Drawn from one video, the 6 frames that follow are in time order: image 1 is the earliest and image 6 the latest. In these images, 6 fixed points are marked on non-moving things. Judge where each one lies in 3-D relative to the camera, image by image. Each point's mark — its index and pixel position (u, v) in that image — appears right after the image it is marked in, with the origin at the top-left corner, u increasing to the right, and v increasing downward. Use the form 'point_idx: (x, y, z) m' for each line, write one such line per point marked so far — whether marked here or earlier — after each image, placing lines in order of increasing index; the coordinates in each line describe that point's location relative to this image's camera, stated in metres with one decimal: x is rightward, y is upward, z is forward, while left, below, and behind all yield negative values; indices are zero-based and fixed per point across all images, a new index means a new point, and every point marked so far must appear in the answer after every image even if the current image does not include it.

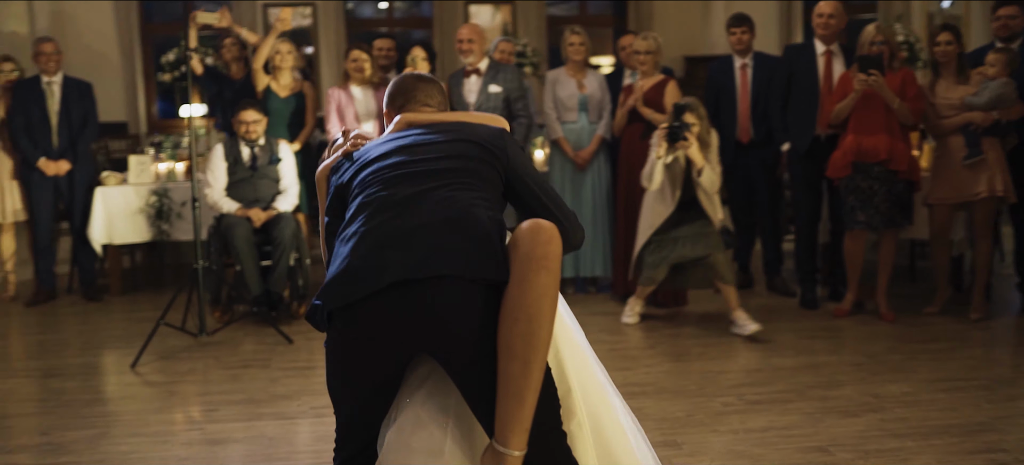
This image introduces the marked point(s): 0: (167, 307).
0: (-1.6, -0.3, +4.5) m
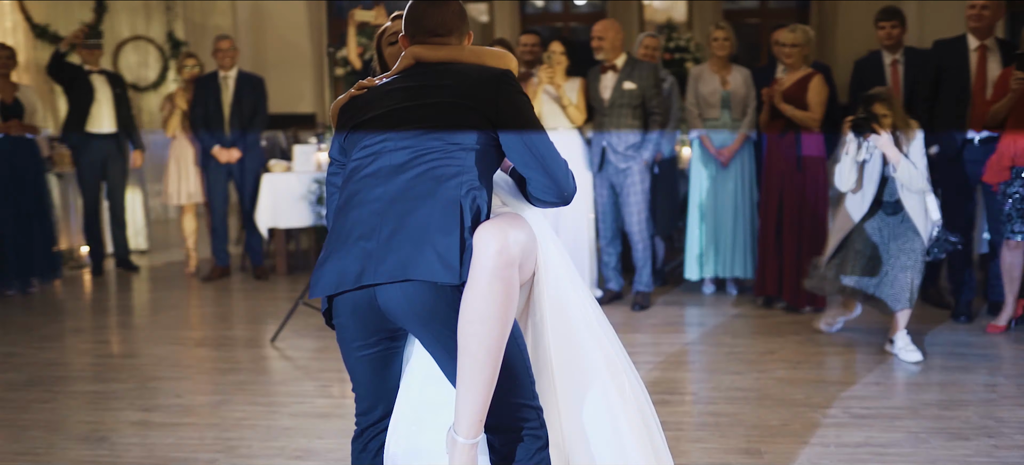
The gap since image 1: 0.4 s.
0: (-1.0, -0.3, +4.8) m
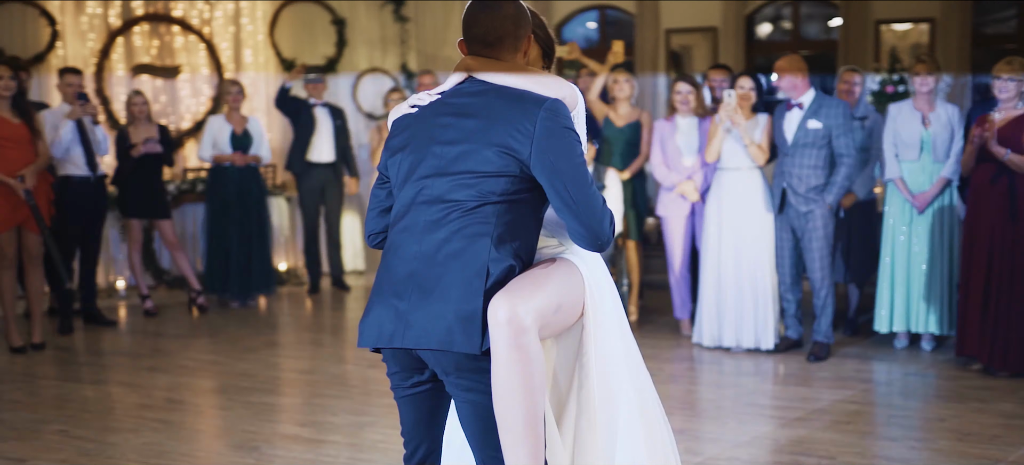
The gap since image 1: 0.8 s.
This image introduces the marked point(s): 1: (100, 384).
0: (-0.2, -0.4, +5.0) m
1: (-1.9, -0.7, +4.6) m
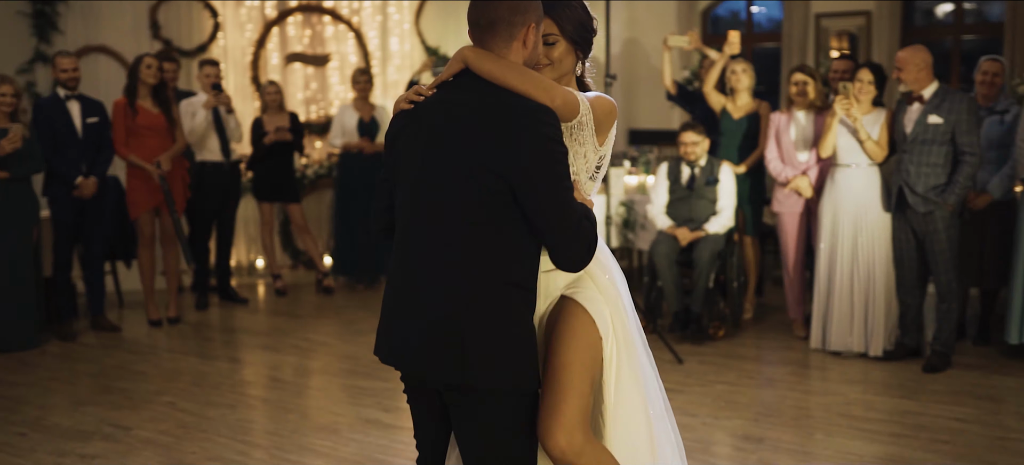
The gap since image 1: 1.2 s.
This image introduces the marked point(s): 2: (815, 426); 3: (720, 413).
0: (+0.3, -0.4, +4.9) m
1: (-1.4, -0.6, +4.9) m
2: (+1.1, -0.7, +3.8) m
3: (+0.8, -0.7, +3.9) m
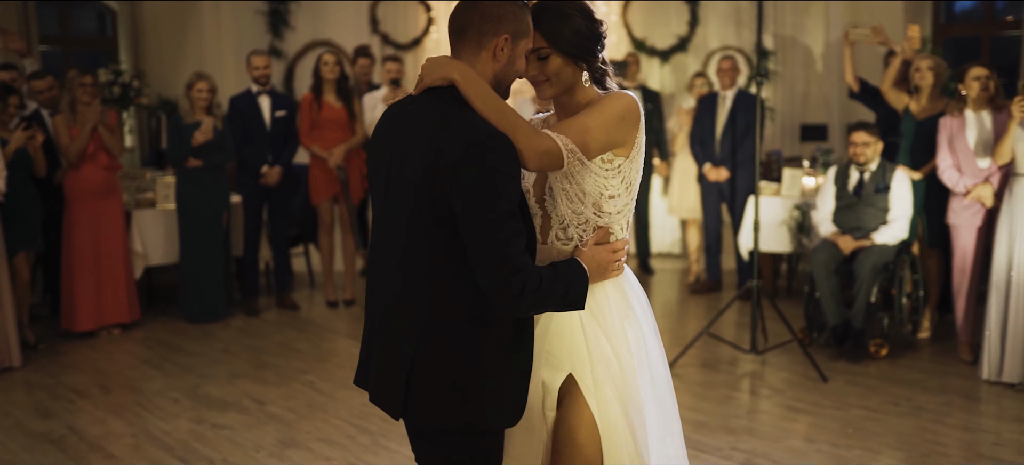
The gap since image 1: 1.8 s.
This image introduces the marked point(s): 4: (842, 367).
0: (+1.0, -0.4, +4.8) m
1: (-0.7, -0.6, +5.2) m
2: (+1.5, -0.8, +3.4) m
3: (+1.2, -0.8, +3.7) m
4: (+1.5, -0.6, +4.6) m
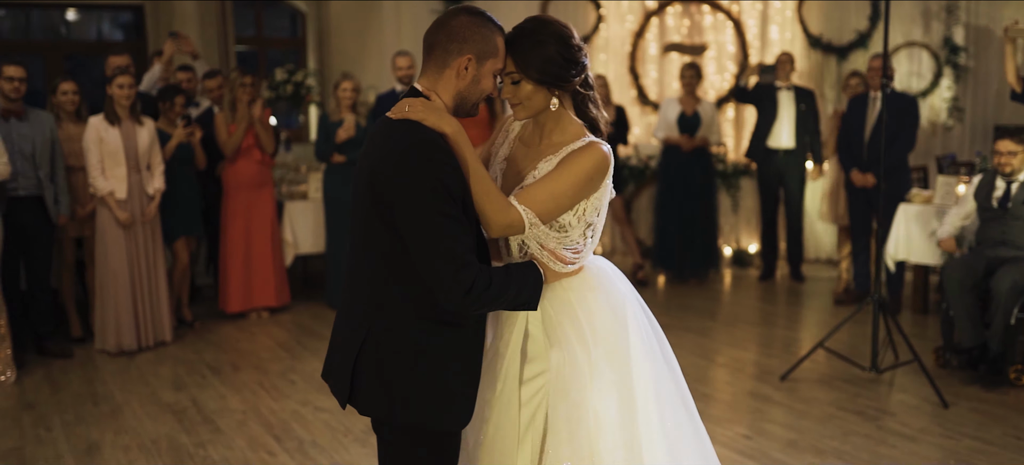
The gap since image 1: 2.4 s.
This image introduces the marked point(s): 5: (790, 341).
0: (+1.5, -0.5, +4.5) m
1: (-0.1, -0.6, +5.3) m
2: (+1.7, -0.9, +3.1) m
3: (+1.4, -0.8, +3.4) m
4: (+1.9, -0.7, +4.2) m
5: (+1.4, -0.6, +5.2) m
